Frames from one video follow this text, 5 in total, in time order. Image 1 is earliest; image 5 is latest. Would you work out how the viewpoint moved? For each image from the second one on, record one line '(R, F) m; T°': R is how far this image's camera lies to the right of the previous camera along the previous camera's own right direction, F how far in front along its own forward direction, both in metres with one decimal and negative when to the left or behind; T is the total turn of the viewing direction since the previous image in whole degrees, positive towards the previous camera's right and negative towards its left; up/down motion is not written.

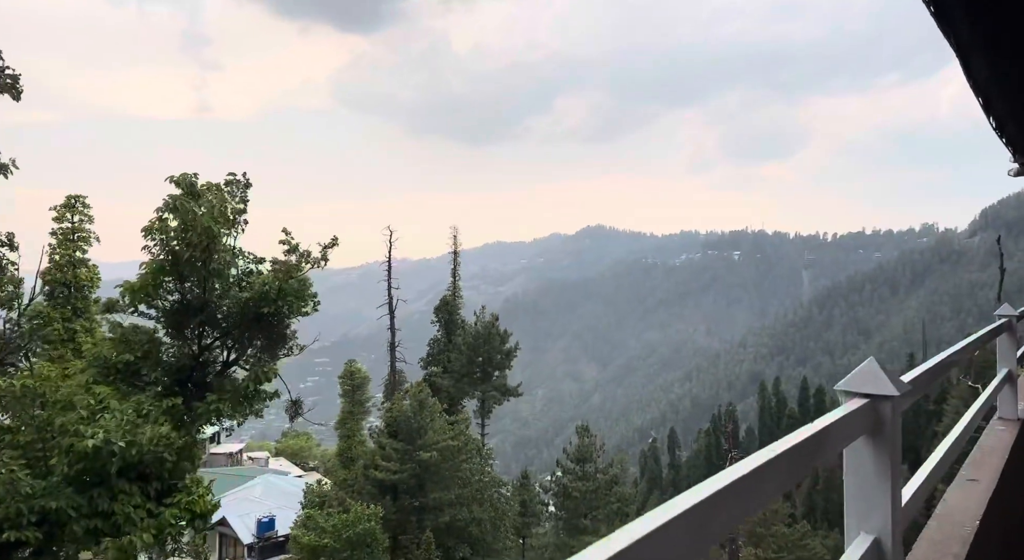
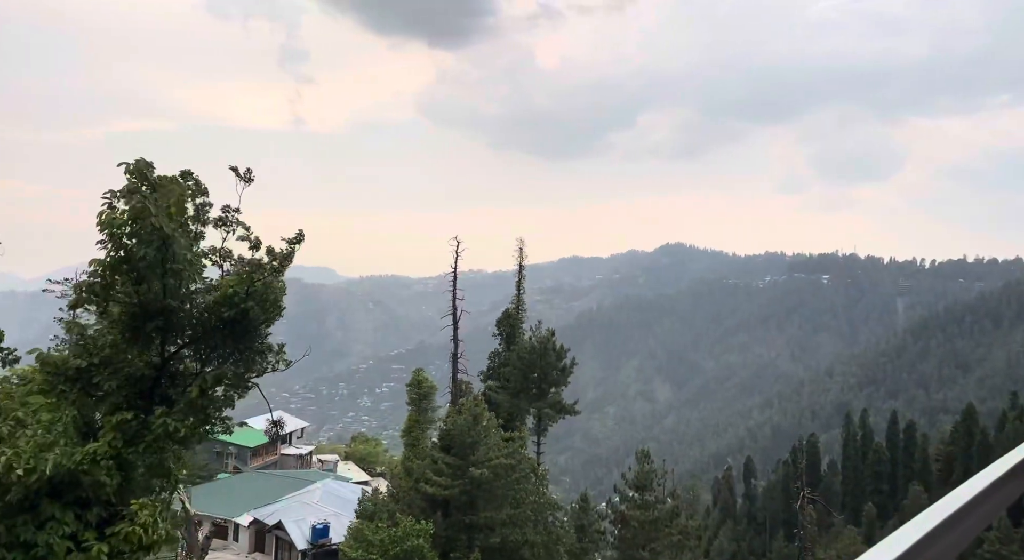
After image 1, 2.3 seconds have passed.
(+0.8, +0.6) m; -6°
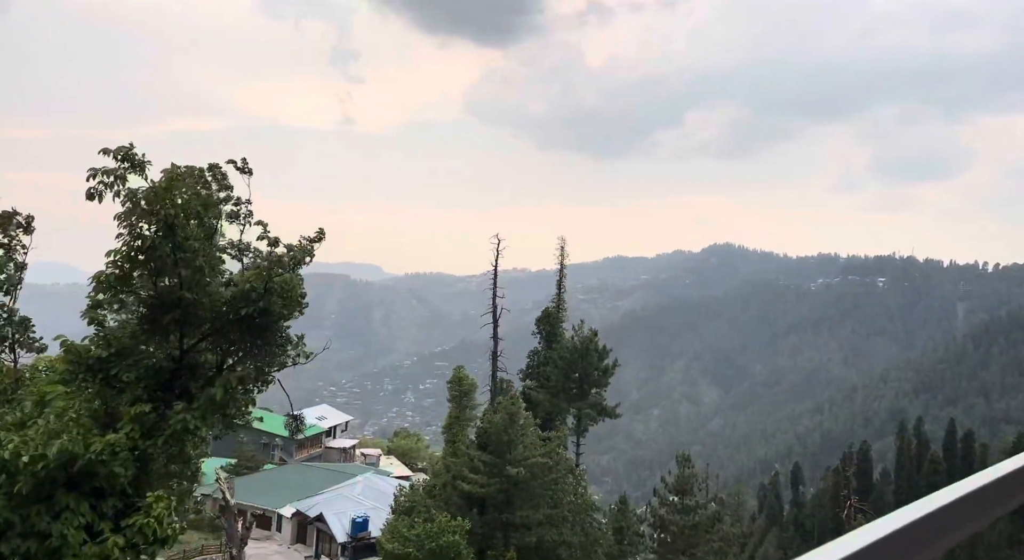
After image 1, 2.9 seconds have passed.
(+0.4, +0.3) m; -3°
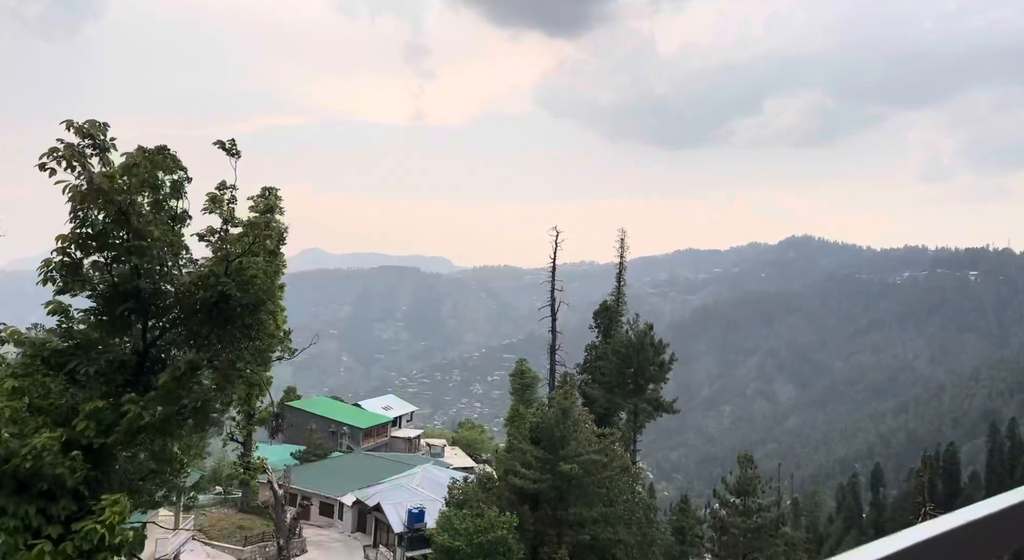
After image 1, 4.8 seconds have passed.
(+0.9, +0.4) m; -6°
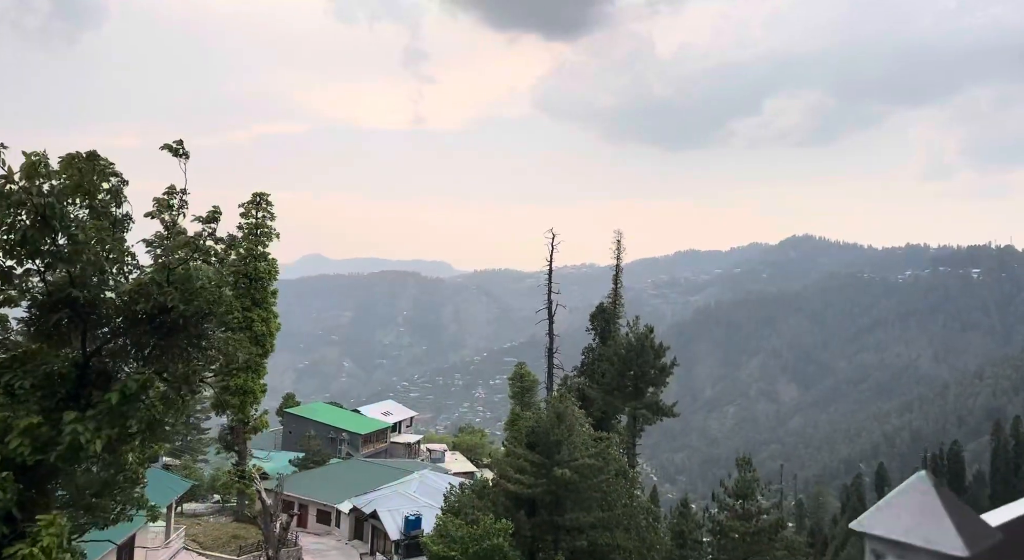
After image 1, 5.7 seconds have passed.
(+0.3, +0.1) m; -1°
